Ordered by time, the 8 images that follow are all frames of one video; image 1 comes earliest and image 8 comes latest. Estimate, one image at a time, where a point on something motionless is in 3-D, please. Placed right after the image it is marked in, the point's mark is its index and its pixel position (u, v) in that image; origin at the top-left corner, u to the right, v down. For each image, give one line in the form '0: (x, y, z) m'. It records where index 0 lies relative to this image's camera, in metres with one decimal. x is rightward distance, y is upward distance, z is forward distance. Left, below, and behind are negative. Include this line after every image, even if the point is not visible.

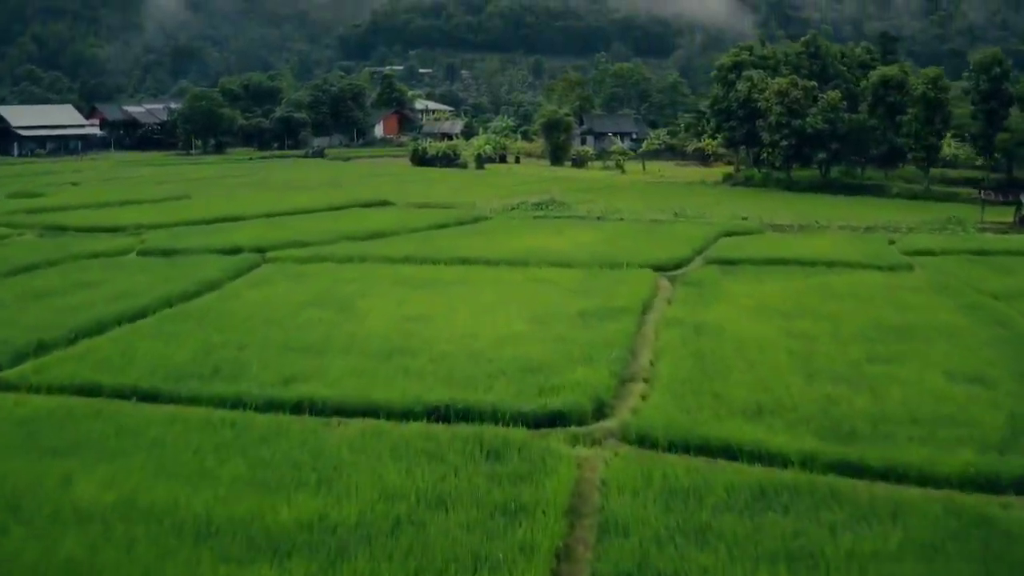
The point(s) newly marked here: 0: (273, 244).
0: (-3.3, +0.6, +19.2) m
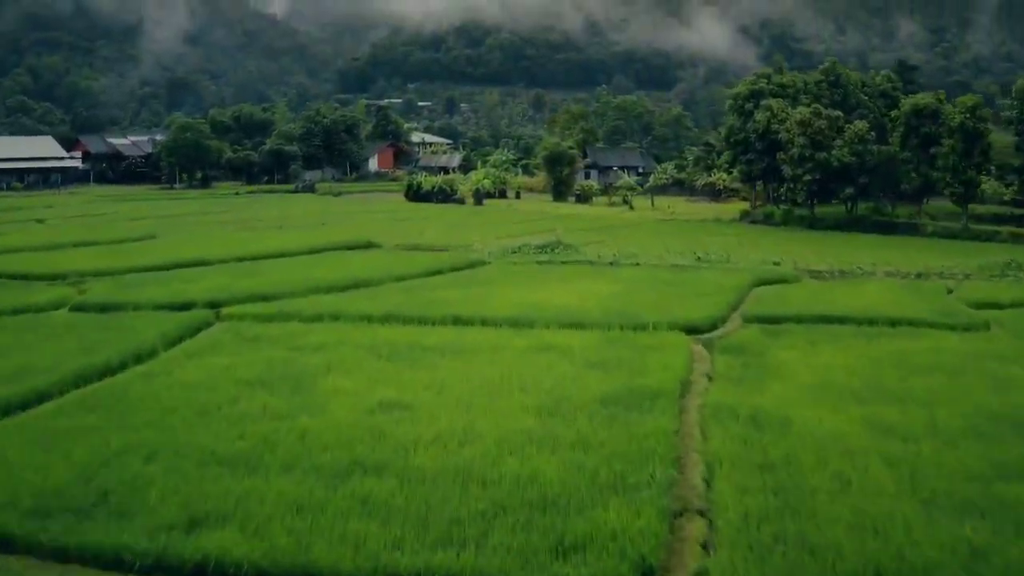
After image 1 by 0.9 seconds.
0: (-3.3, -0.1, +16.3) m
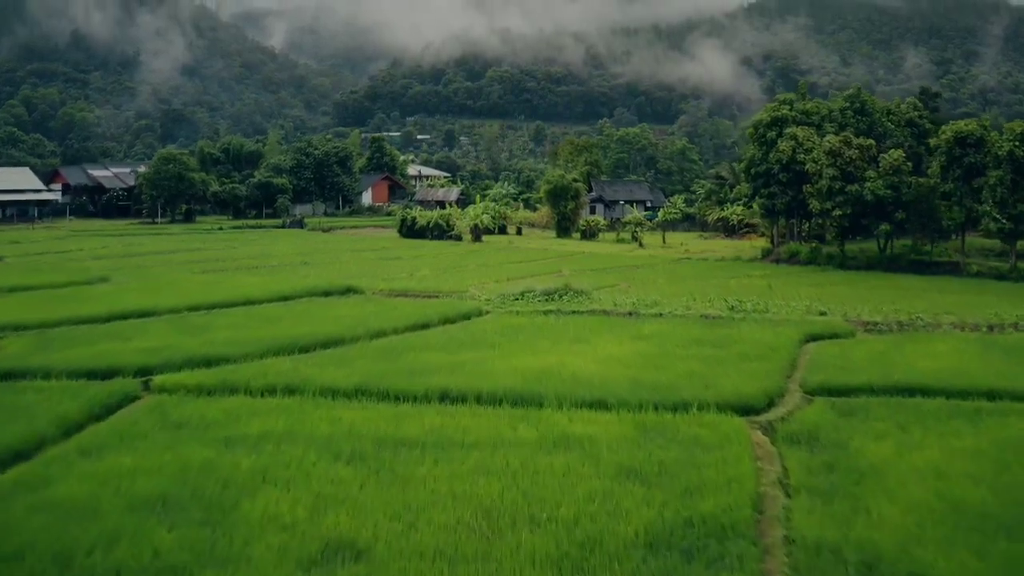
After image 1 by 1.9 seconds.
0: (-3.2, -0.7, +13.2) m
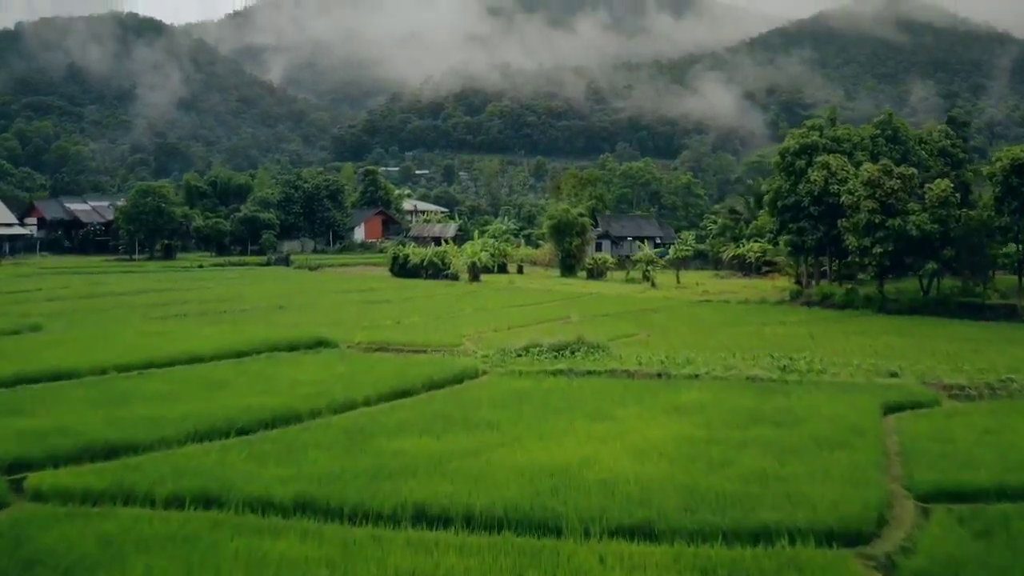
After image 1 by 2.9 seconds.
0: (-3.2, -1.1, +9.9) m
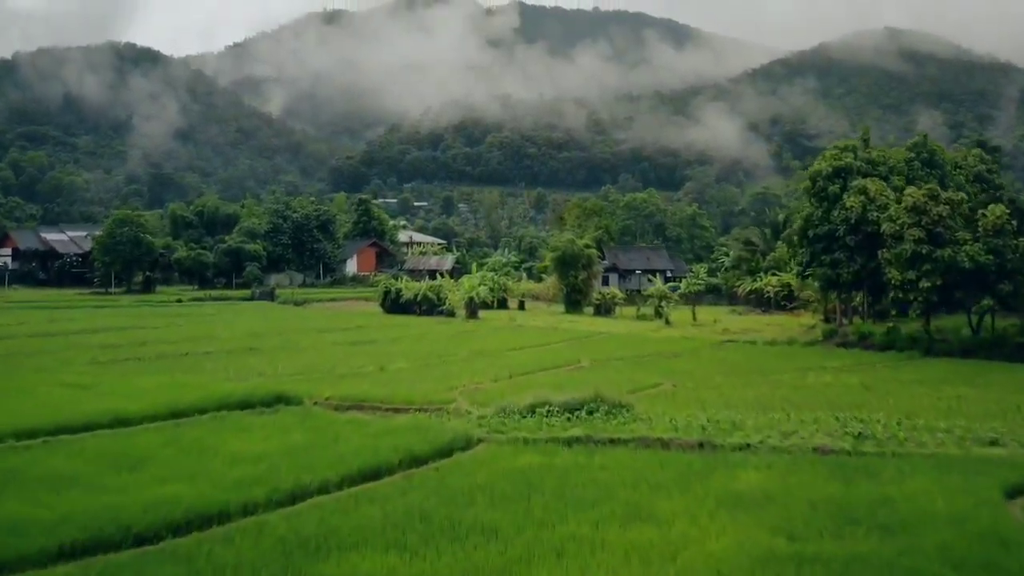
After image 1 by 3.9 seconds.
0: (-3.2, -1.4, +6.8) m
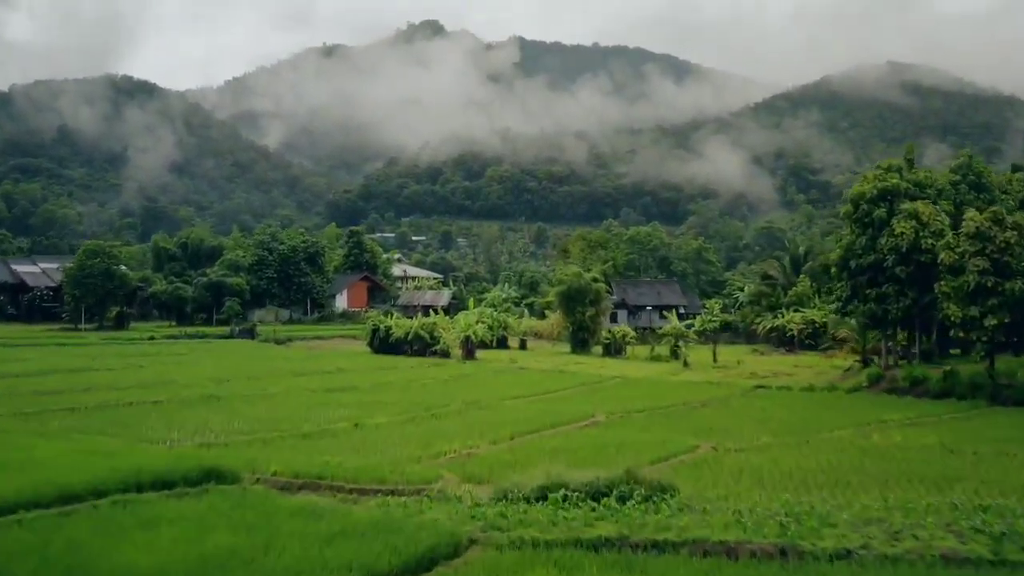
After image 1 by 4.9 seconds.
0: (-3.2, -1.5, +3.5) m
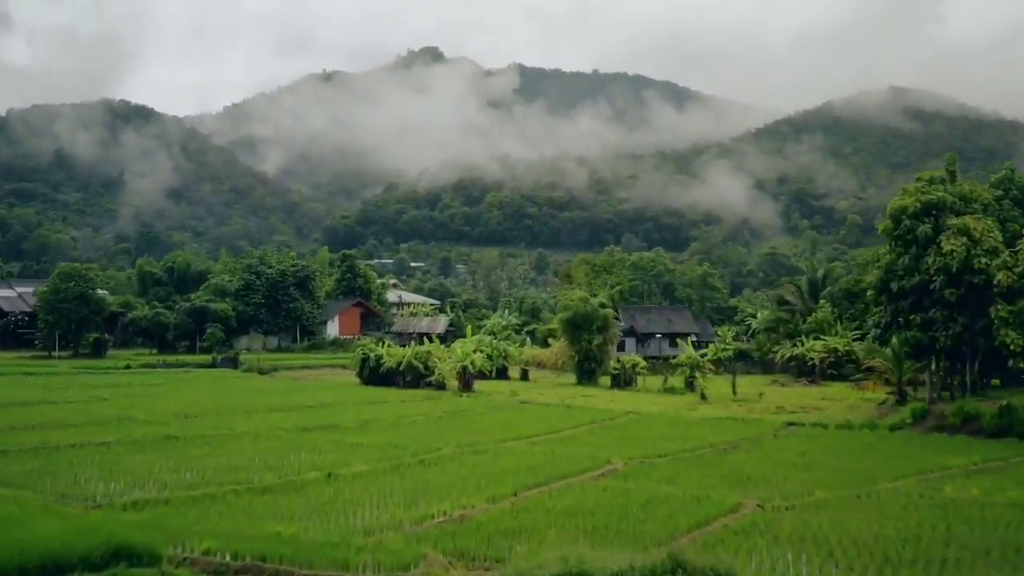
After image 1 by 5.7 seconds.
0: (-3.1, -1.5, +1.0) m
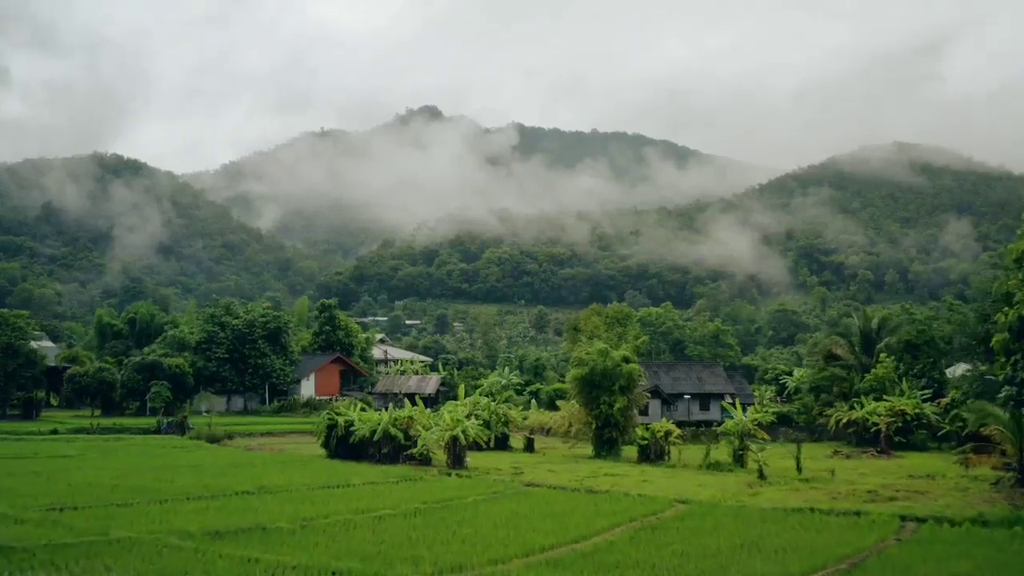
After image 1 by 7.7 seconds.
0: (-3.1, -1.1, -5.0) m
